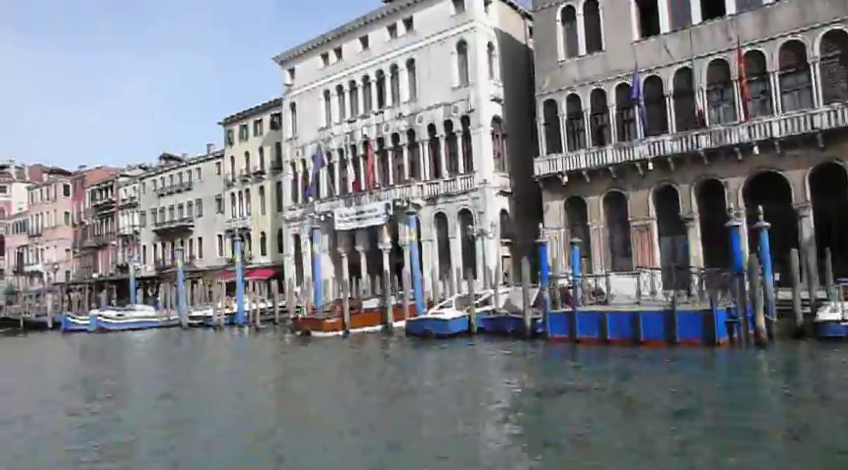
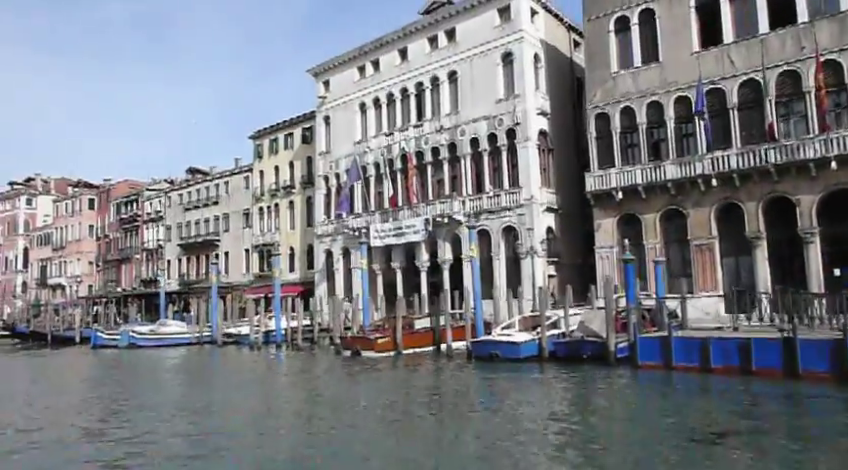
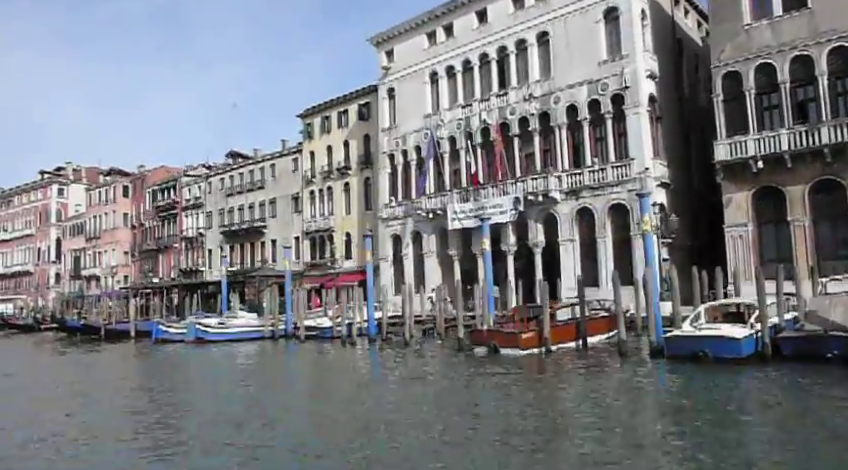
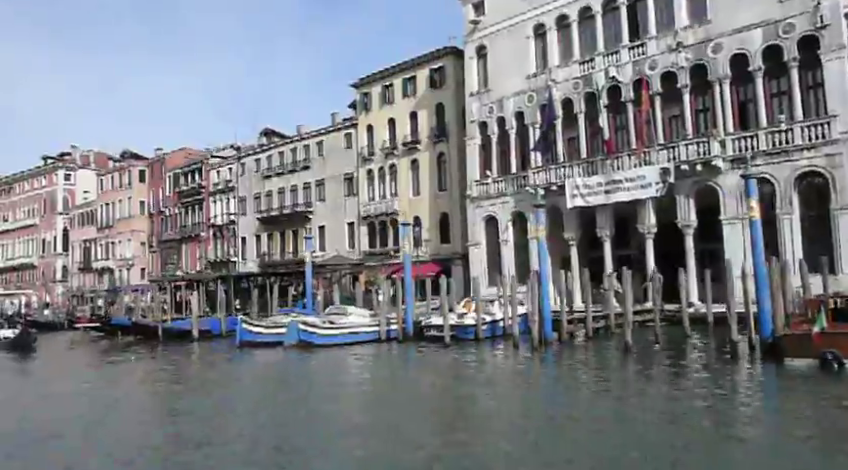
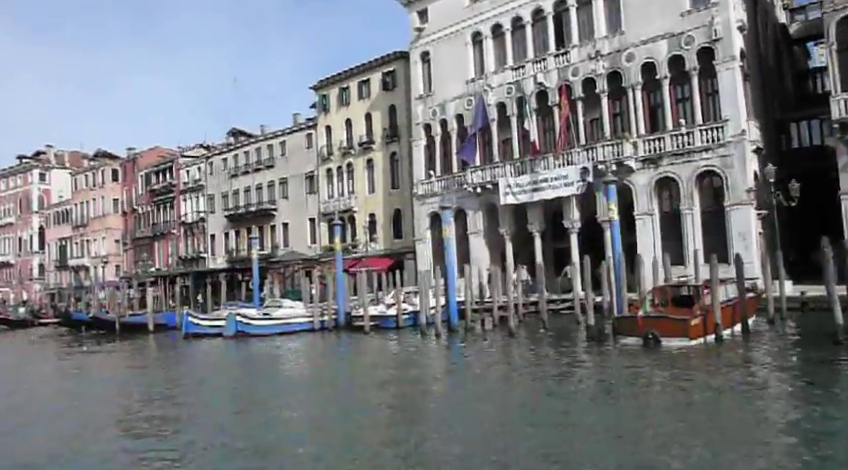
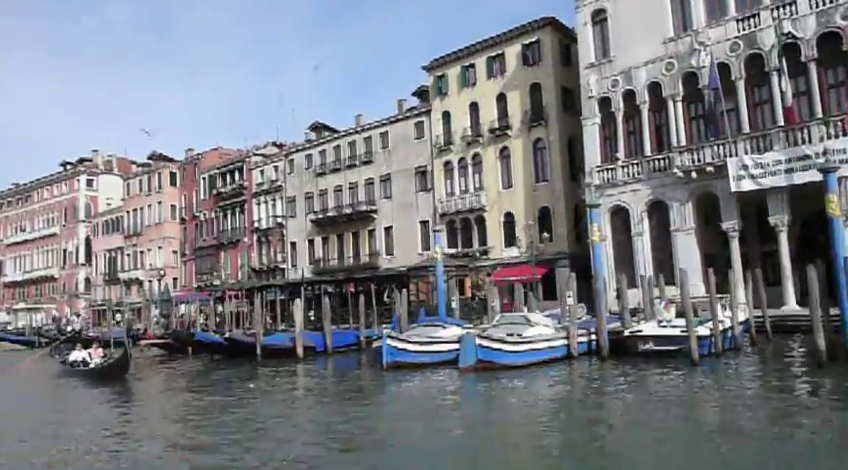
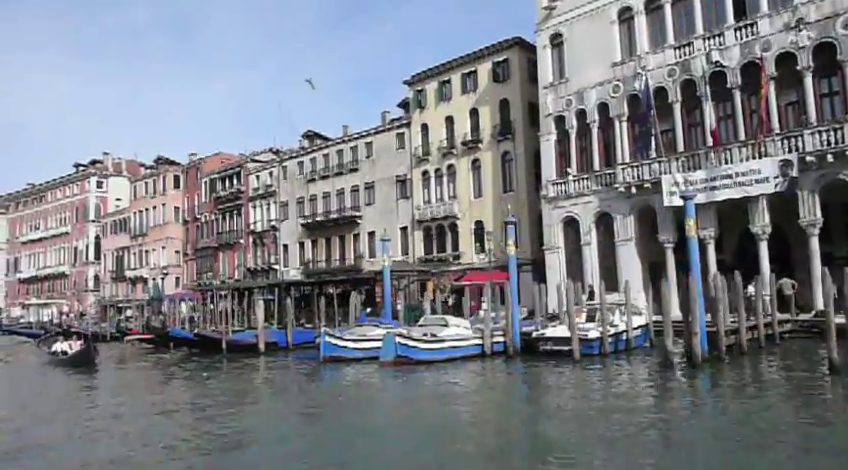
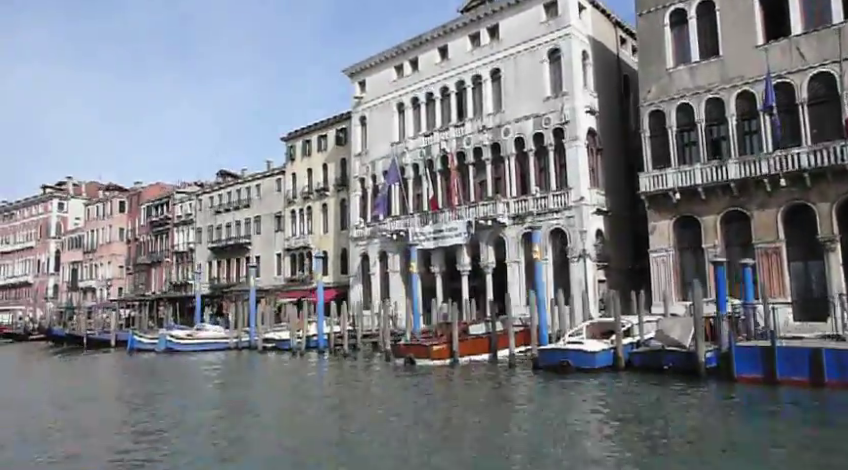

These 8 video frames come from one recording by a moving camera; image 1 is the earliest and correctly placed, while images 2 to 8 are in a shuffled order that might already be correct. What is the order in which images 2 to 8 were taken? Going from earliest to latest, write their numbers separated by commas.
2, 8, 3, 5, 4, 7, 6
